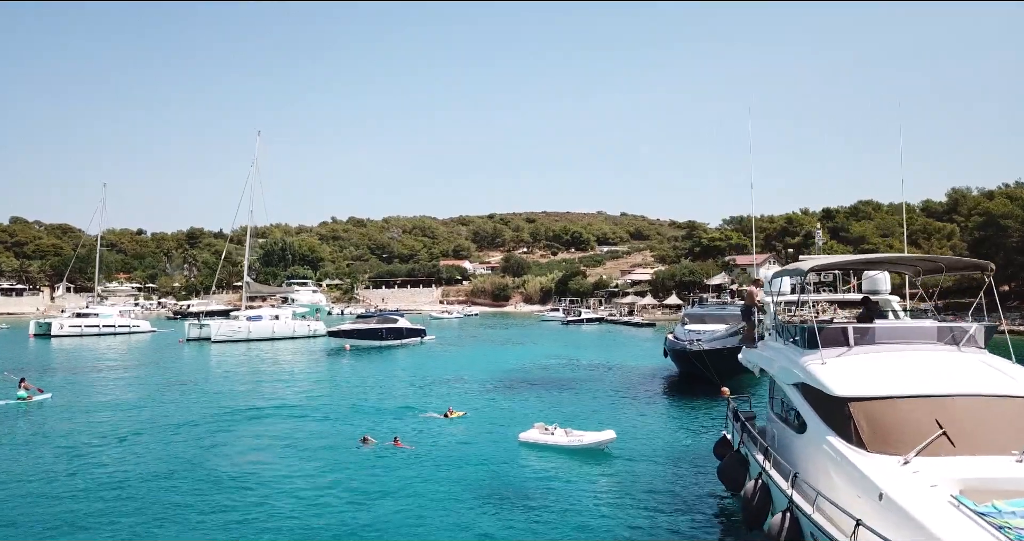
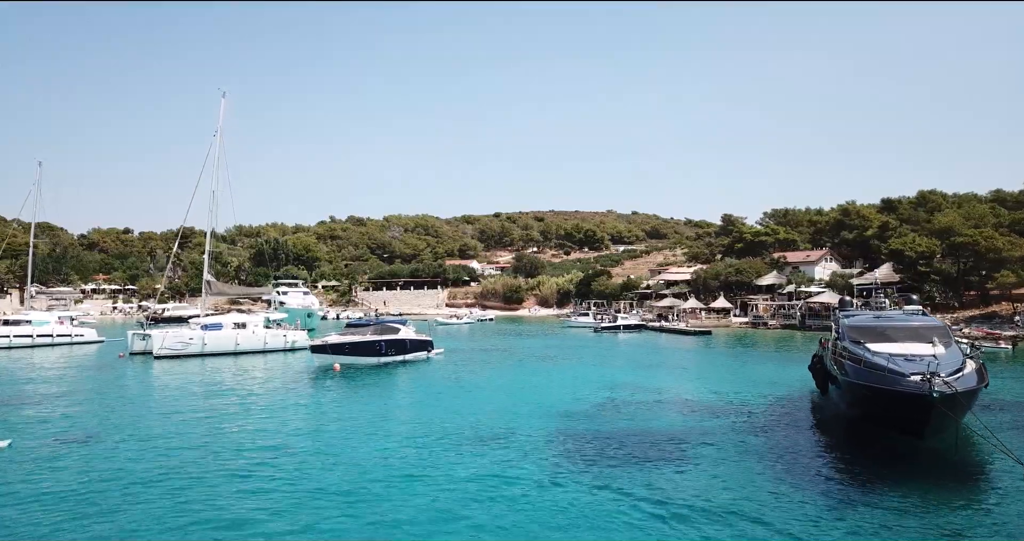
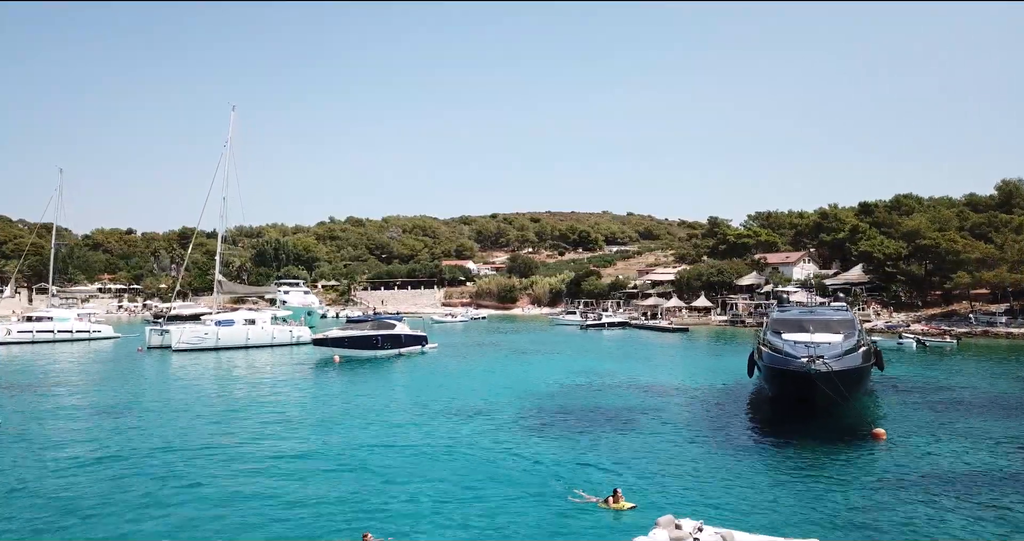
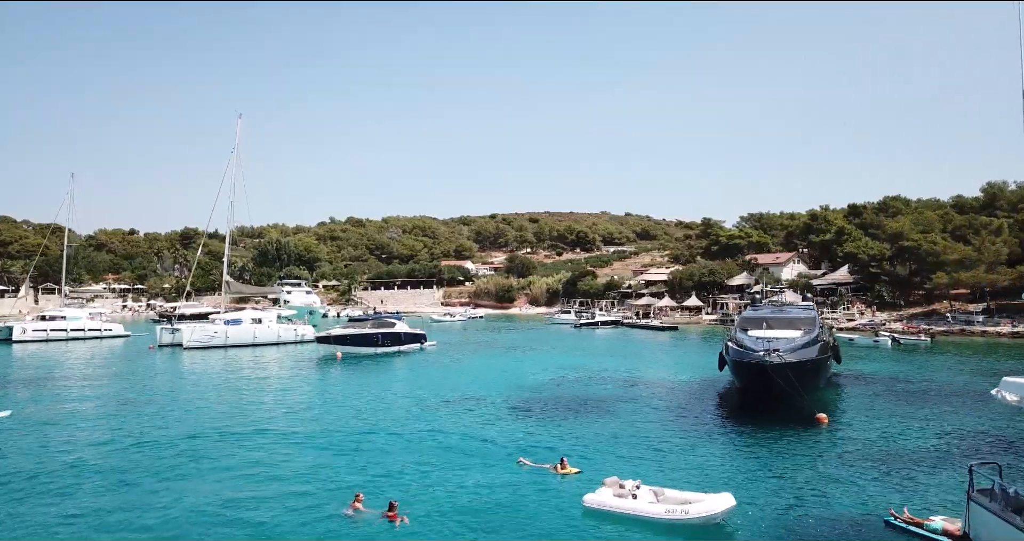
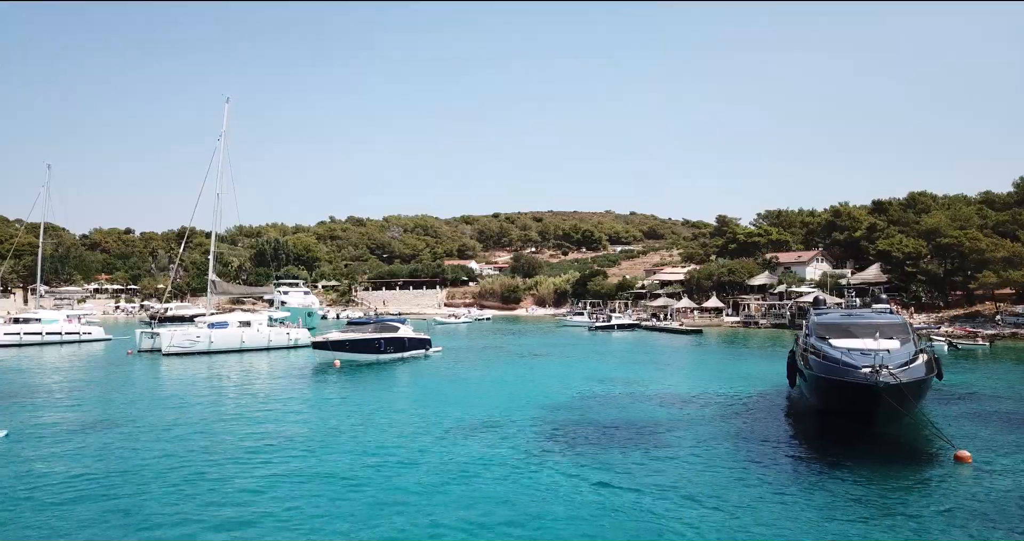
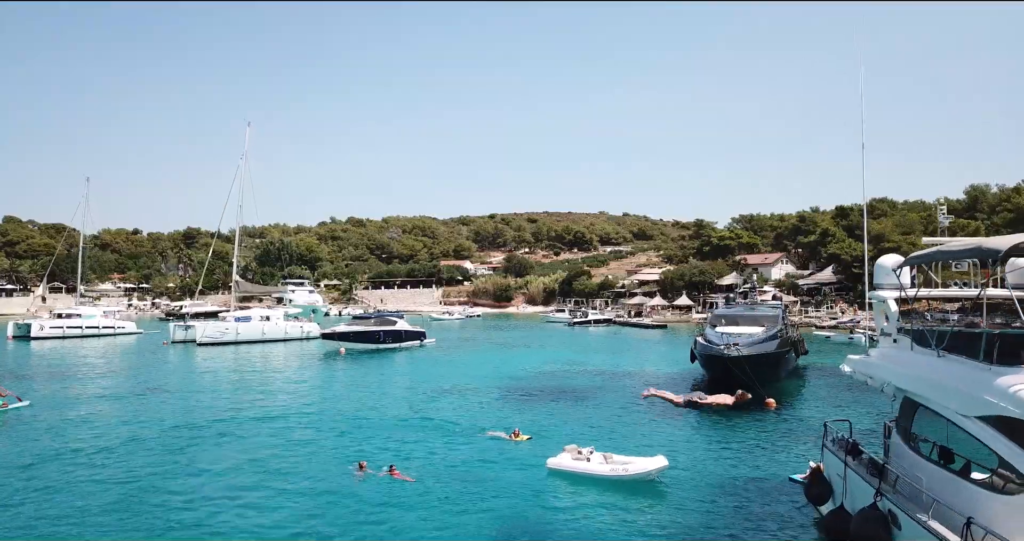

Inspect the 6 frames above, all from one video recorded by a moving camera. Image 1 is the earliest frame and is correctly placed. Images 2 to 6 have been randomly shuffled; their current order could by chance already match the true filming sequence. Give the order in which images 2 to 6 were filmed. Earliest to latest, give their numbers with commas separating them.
6, 4, 3, 5, 2
